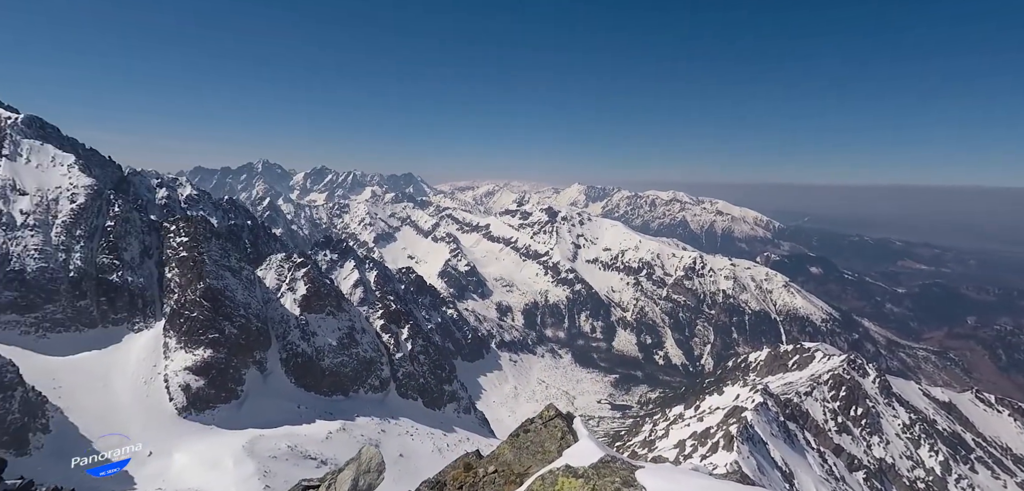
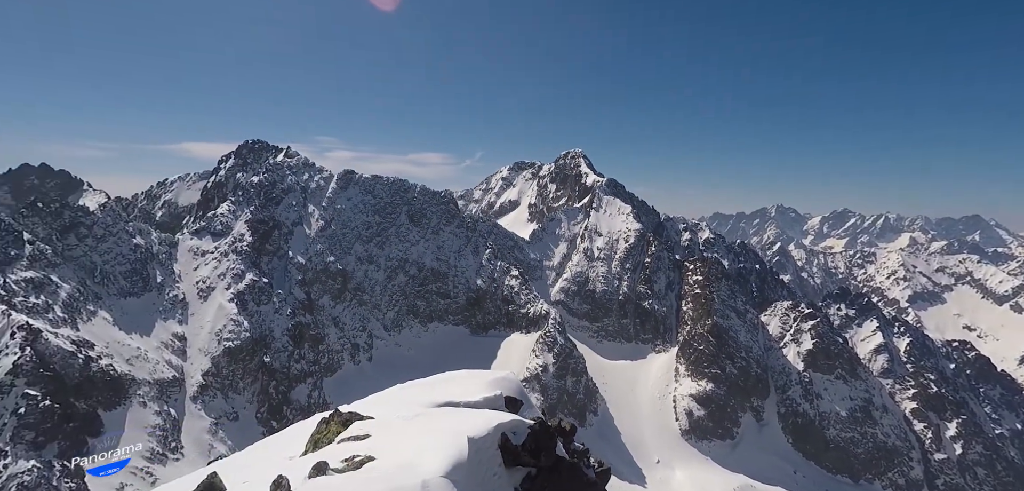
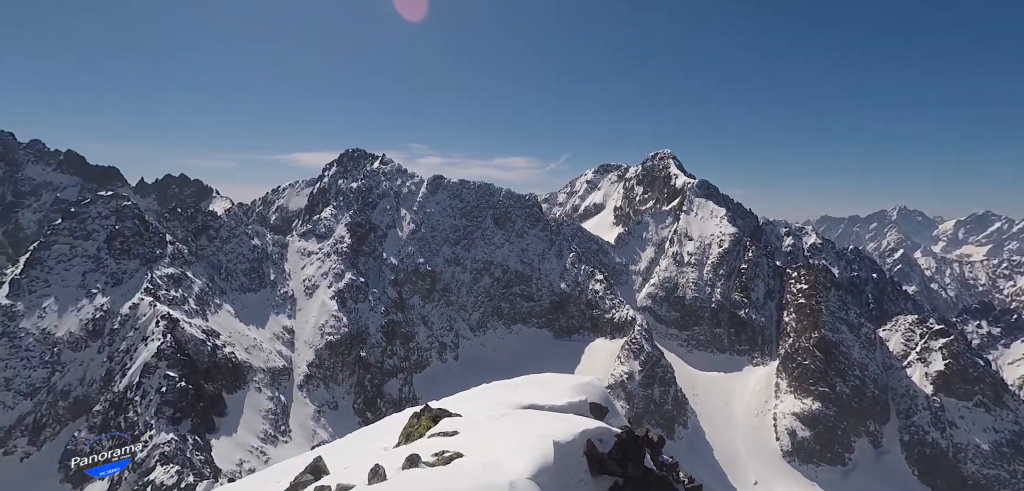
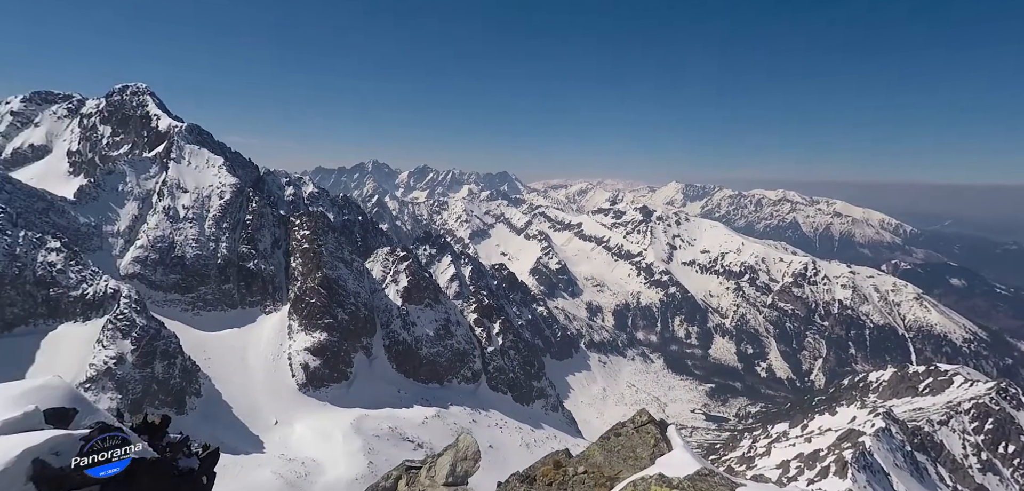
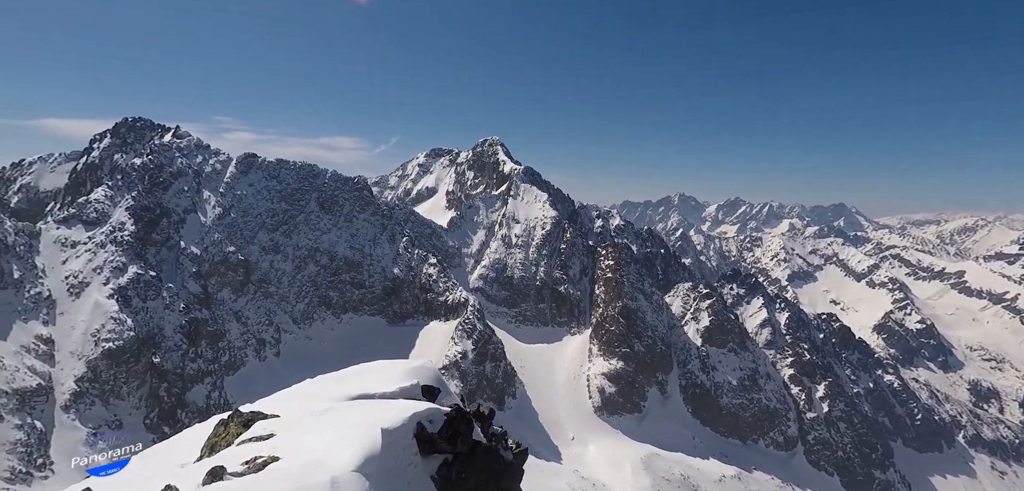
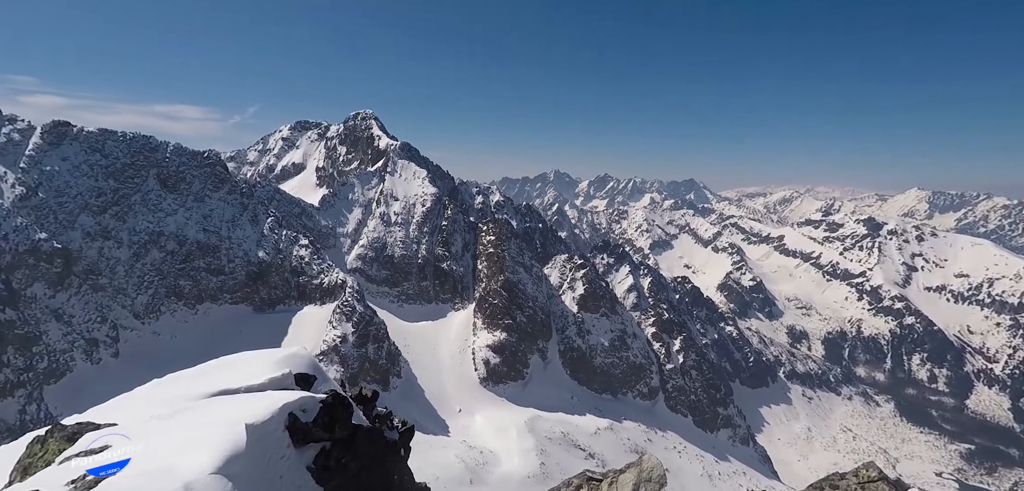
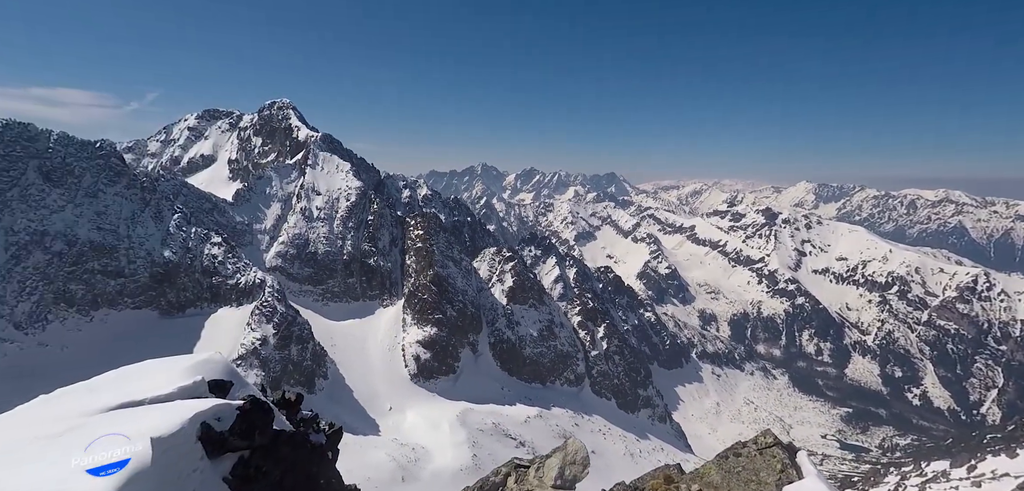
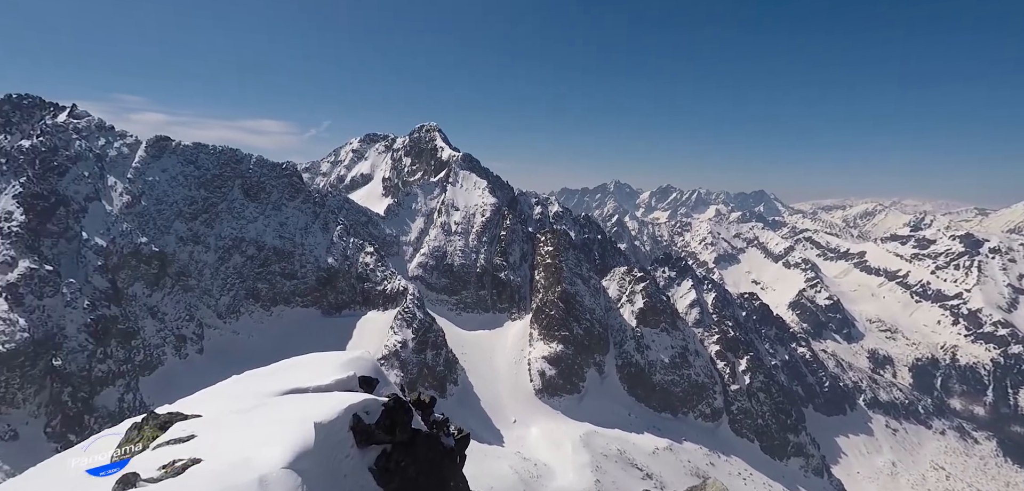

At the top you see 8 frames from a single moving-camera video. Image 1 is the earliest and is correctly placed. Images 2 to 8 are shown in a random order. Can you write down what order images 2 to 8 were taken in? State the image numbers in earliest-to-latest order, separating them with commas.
4, 7, 6, 8, 5, 2, 3
